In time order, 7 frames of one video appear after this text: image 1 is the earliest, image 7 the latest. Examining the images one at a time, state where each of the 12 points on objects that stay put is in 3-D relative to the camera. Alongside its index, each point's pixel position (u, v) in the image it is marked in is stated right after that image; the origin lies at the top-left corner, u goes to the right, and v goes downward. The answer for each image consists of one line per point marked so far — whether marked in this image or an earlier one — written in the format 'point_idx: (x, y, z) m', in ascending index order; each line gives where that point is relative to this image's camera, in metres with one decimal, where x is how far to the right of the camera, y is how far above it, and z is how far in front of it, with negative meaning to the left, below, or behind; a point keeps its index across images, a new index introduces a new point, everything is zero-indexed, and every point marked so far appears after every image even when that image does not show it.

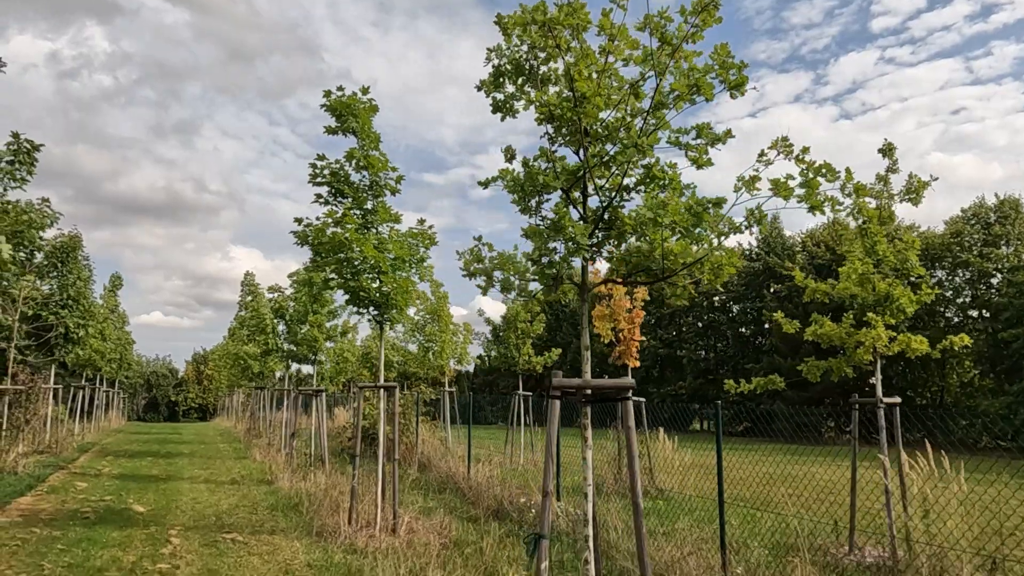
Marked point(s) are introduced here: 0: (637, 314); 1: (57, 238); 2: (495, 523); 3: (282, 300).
0: (+1.8, -0.4, +9.7) m
1: (-9.1, +1.0, +13.2) m
2: (-0.1, -2.2, +6.3) m
3: (-4.7, -0.2, +13.5) m
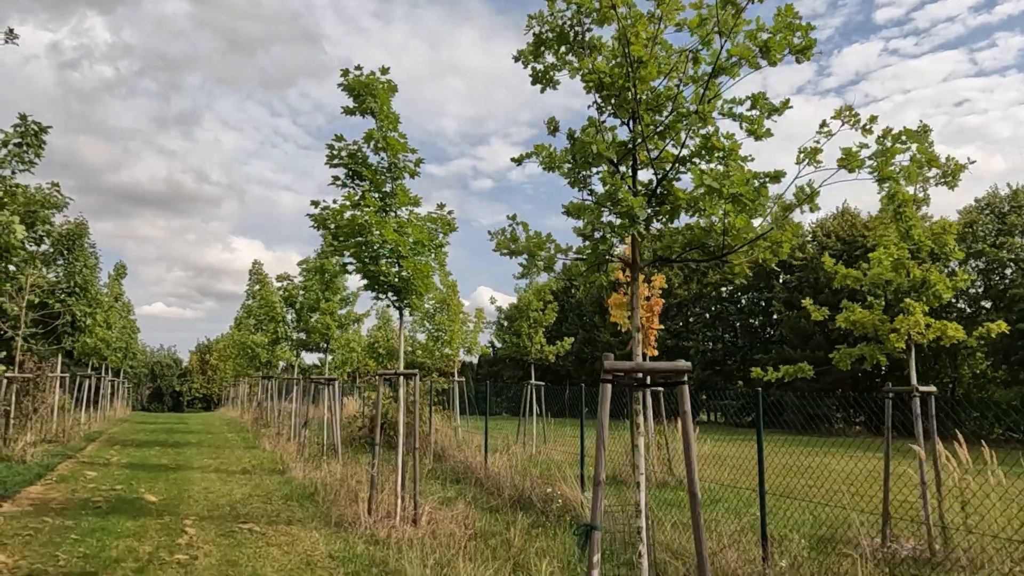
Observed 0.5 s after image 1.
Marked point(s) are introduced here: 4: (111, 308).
0: (+2.1, -0.2, +9.6) m
1: (-8.8, +1.2, +13.0) m
2: (+0.1, -2.1, +6.1) m
3: (-4.4, 0.0, +13.3) m
4: (-11.0, -0.5, +18.1) m
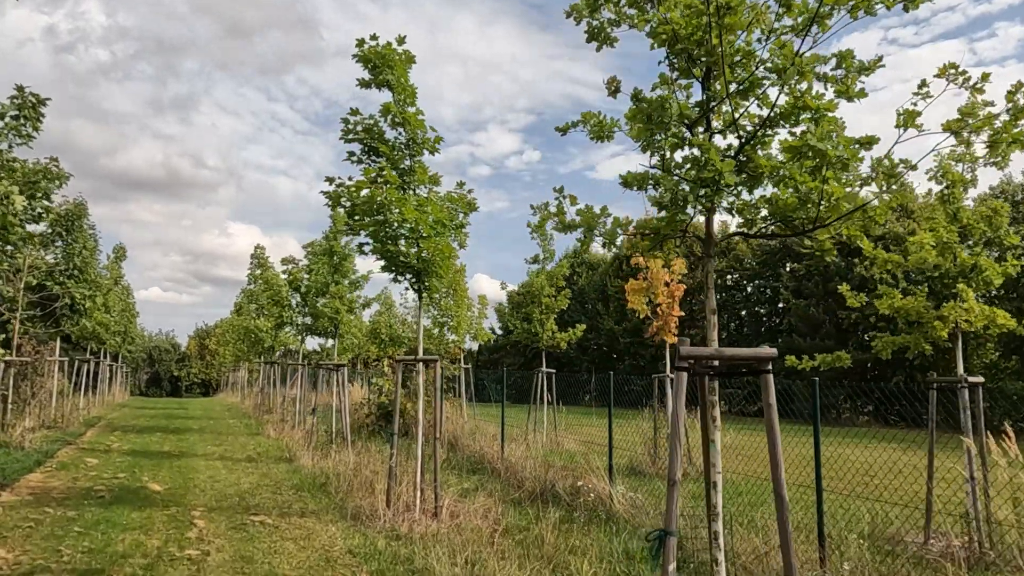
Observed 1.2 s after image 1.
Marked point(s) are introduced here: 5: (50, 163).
0: (+2.3, 0.0, +9.2) m
1: (-8.6, +1.6, +12.6) m
2: (+0.3, -1.9, +5.8) m
3: (-4.2, +0.3, +13.0) m
4: (-10.8, -0.1, +17.8) m
5: (-4.4, +1.2, +6.4) m
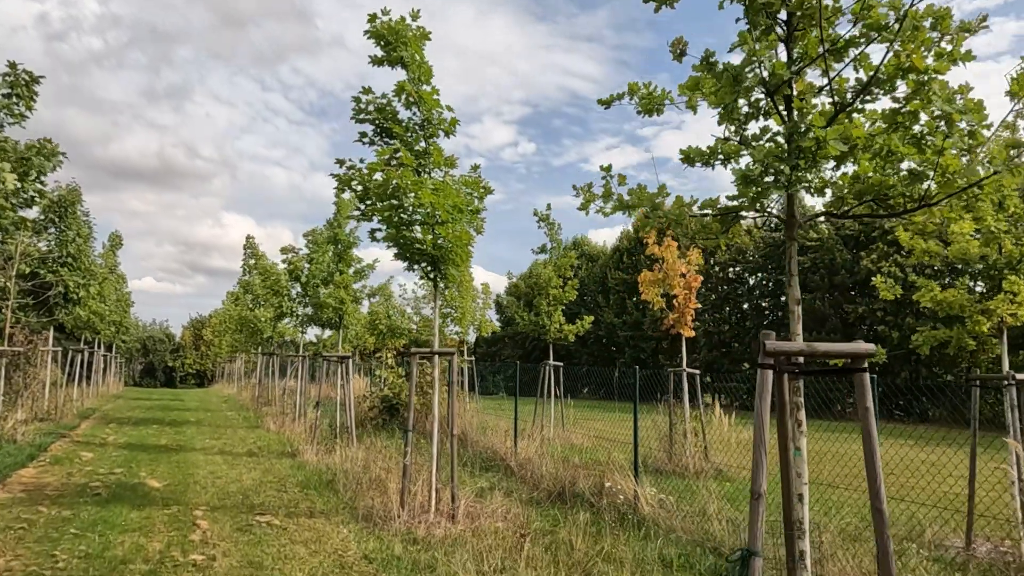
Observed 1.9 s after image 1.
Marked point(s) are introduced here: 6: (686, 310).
0: (+2.4, +0.1, +9.0) m
1: (-8.5, +1.8, +12.2) m
2: (+0.5, -1.8, +5.5) m
3: (-4.1, +0.5, +12.6) m
4: (-10.7, +0.2, +17.4) m
5: (-4.2, +1.3, +6.0) m
6: (+2.4, -0.3, +9.0) m
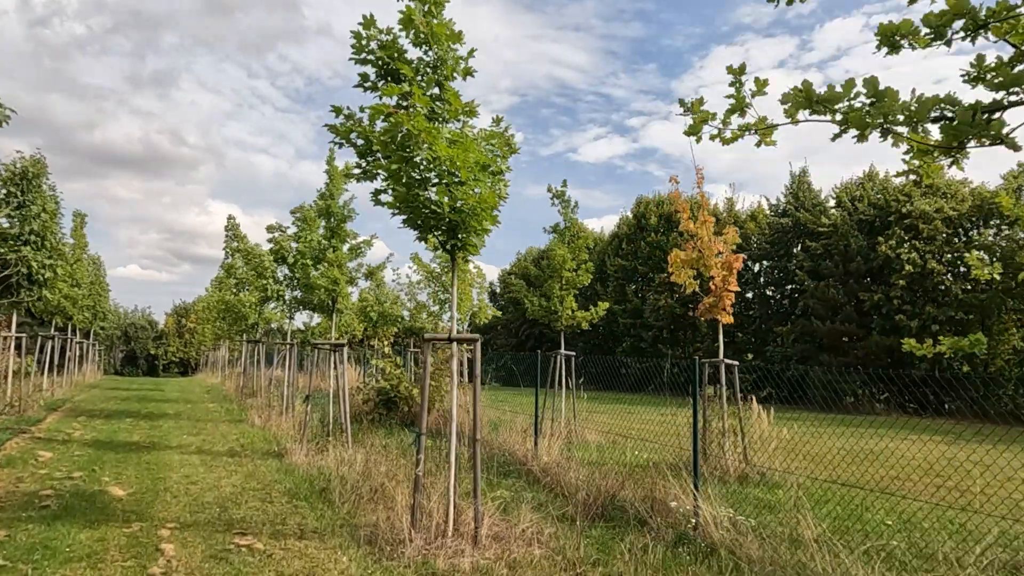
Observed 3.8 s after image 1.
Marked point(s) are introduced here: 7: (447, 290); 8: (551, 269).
0: (+2.6, +0.3, +8.0) m
1: (-8.3, +2.1, +11.0) m
2: (+0.7, -1.7, +4.6) m
3: (-4.0, +0.9, +11.5) m
4: (-10.6, +0.6, +16.2) m
5: (-4.0, +1.5, +4.9) m
6: (+2.6, -0.1, +8.1) m
7: (-1.4, -0.1, +14.4) m
8: (+0.7, +0.3, +11.7) m
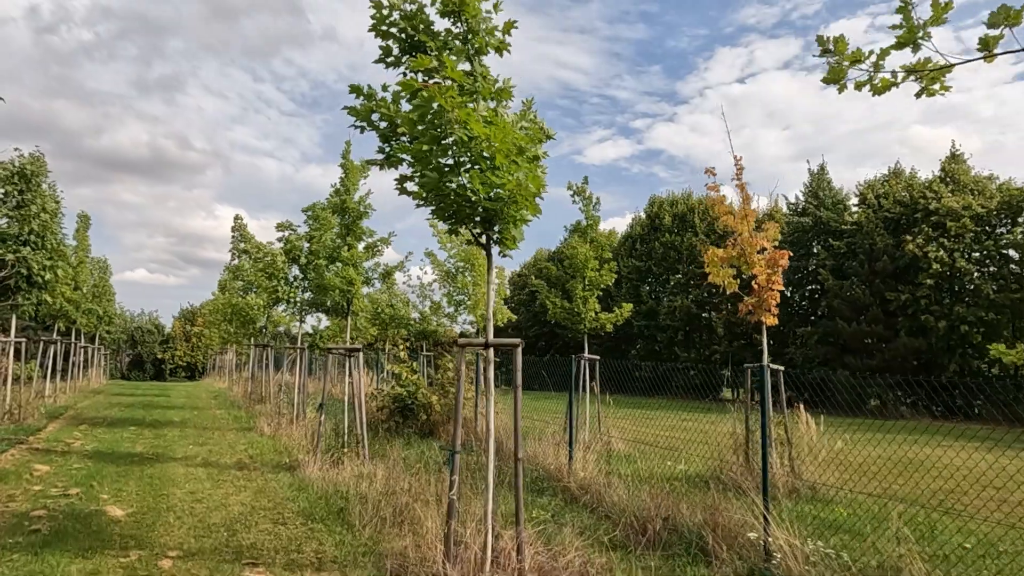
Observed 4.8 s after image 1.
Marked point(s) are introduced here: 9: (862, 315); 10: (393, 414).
0: (+2.9, +0.3, +7.4) m
1: (-8.0, +2.1, +10.6) m
2: (+1.0, -1.6, +4.0) m
3: (-3.6, +0.8, +11.0) m
4: (-10.2, +0.6, +15.7) m
5: (-3.7, +1.5, +4.4) m
6: (+2.9, -0.1, +7.5) m
7: (-1.1, -0.1, +13.9) m
8: (+1.0, +0.3, +11.1) m
9: (+10.2, -0.8, +19.3) m
10: (-1.7, -1.8, +9.3) m
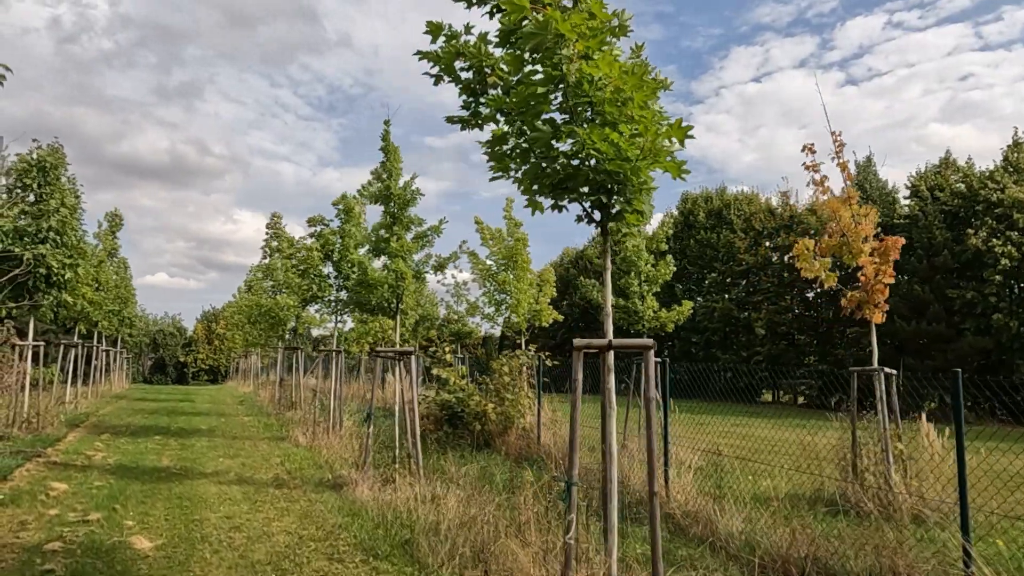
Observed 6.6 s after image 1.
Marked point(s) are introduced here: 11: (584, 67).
0: (+3.7, +0.4, +6.5) m
1: (-7.2, +2.1, +9.9) m
2: (+1.6, -1.6, +3.1) m
3: (-2.8, +0.9, +10.2) m
4: (-9.3, +0.5, +15.1) m
5: (-3.1, +1.6, +3.6) m
6: (+3.6, 0.0, +6.5) m
7: (-0.2, 0.0, +13.0) m
8: (+1.8, +0.4, +10.2) m
9: (+11.2, -0.7, +18.1) m
10: (-0.9, -1.7, +8.5) m
11: (+0.3, +1.0, +3.1) m
